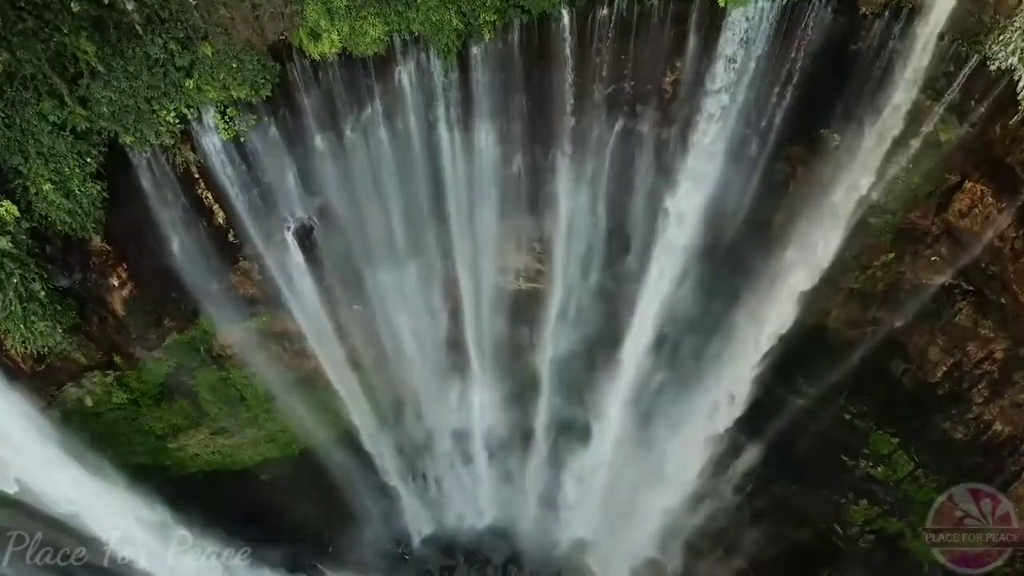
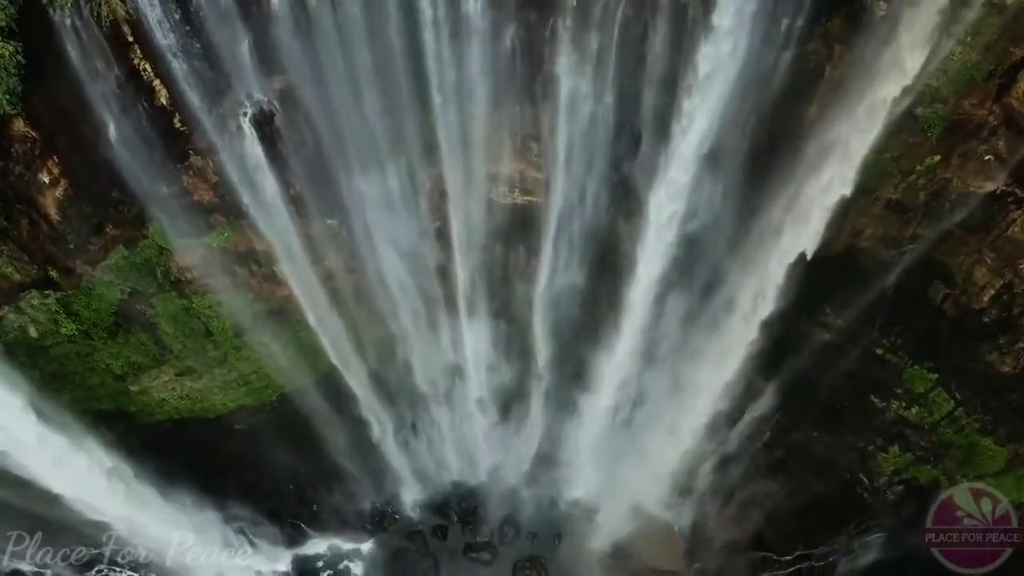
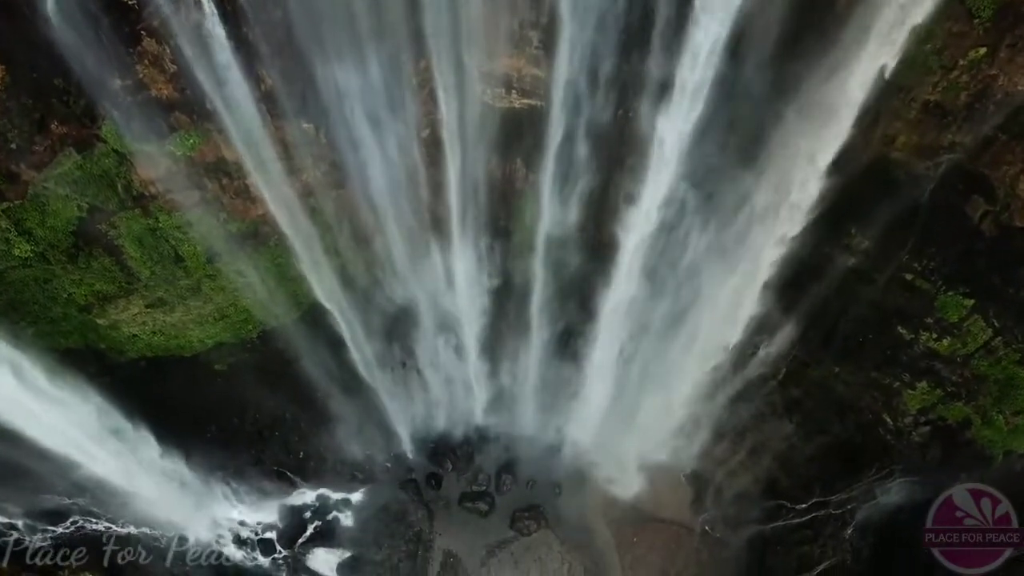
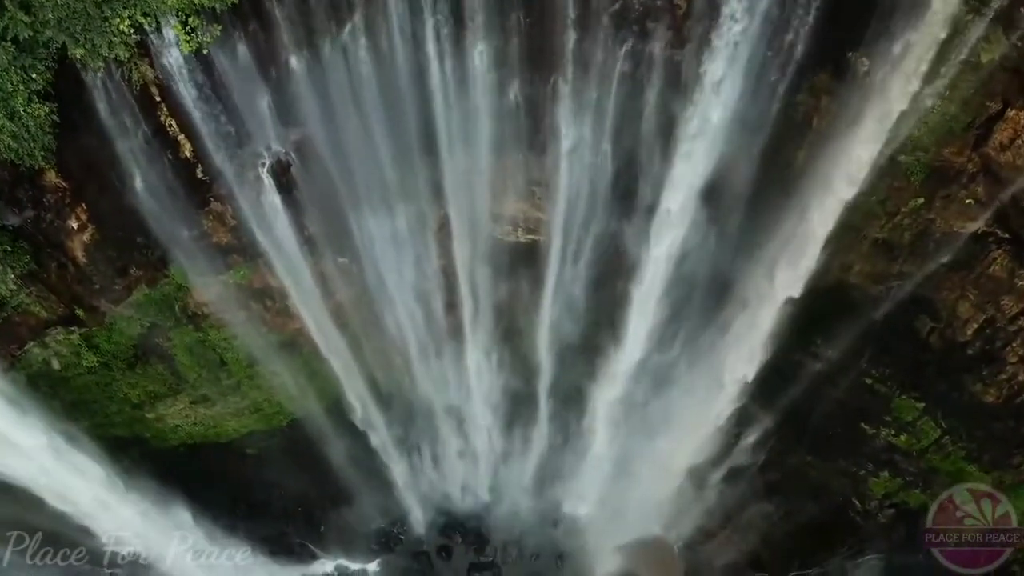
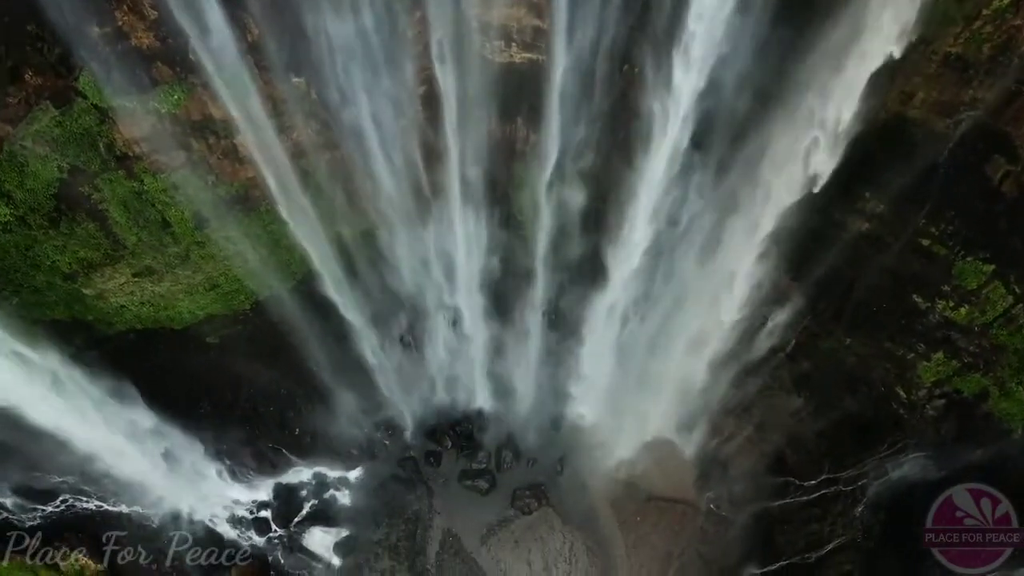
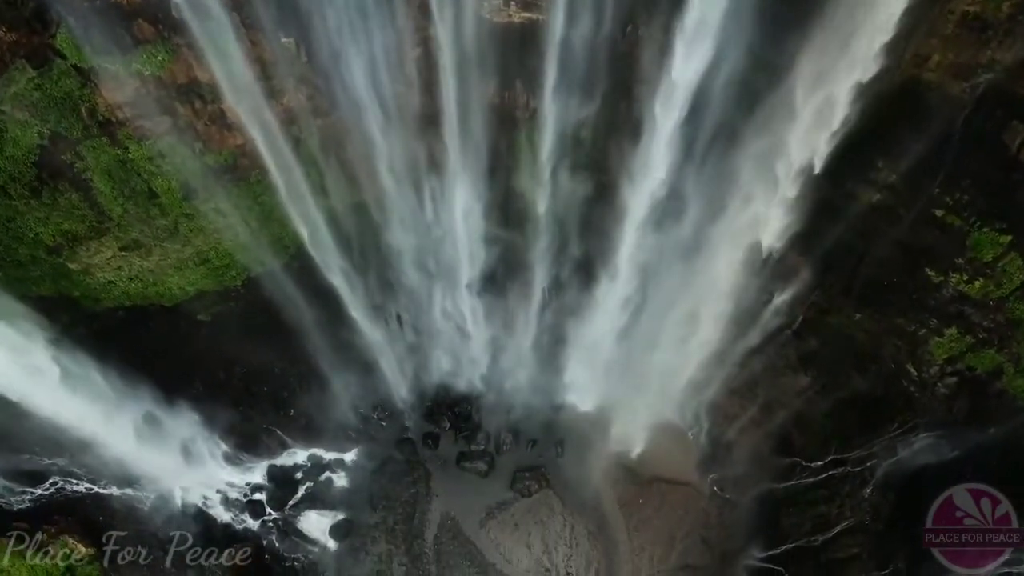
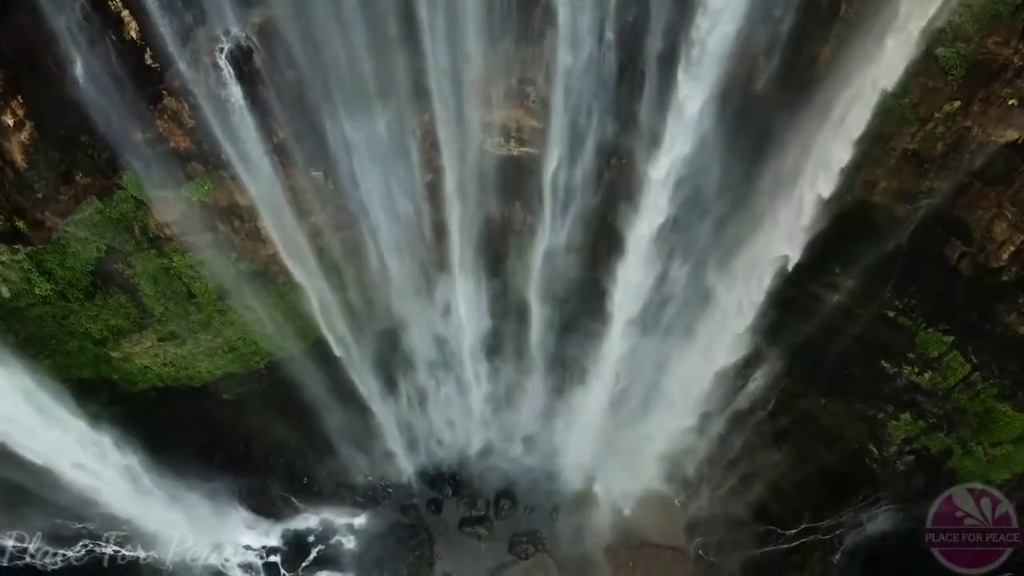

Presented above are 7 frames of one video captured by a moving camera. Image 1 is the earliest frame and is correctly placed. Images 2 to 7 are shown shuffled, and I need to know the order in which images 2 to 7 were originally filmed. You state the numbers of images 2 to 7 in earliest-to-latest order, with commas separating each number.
4, 2, 7, 3, 5, 6
